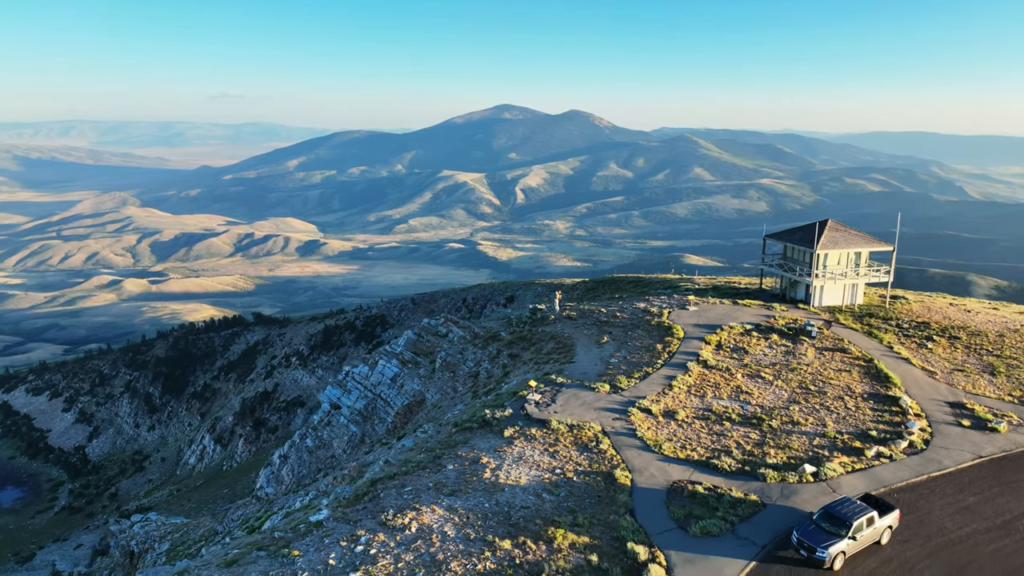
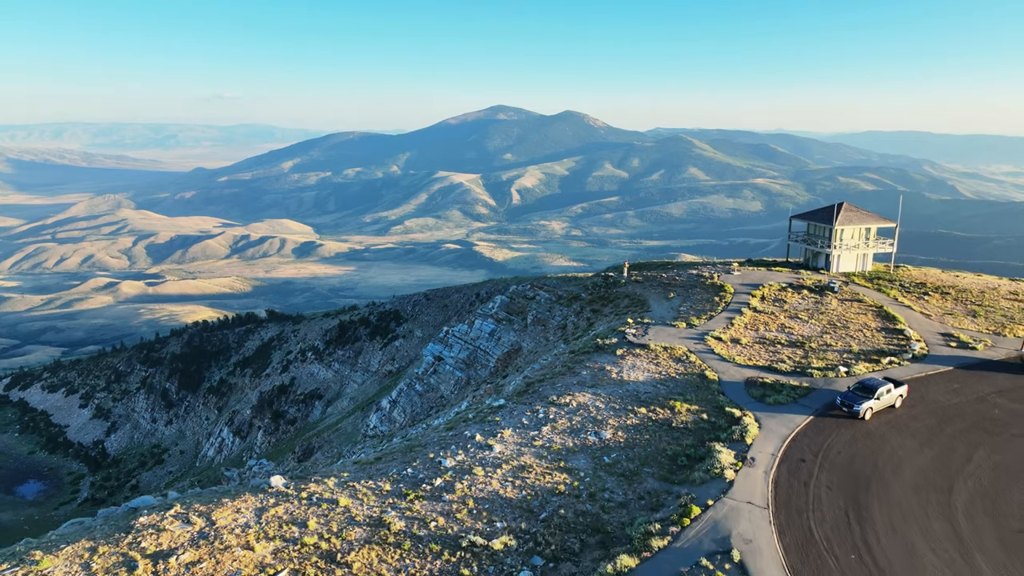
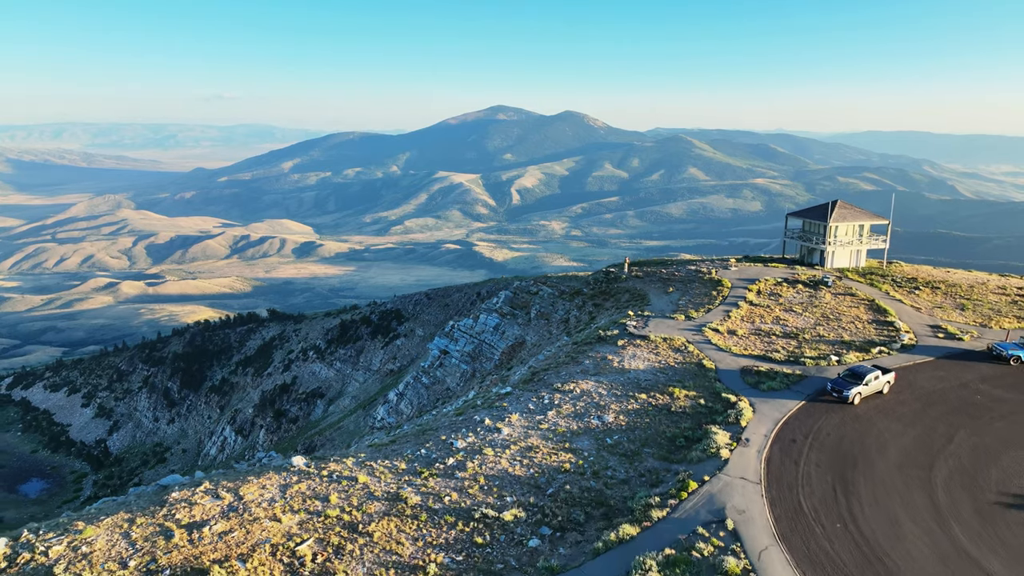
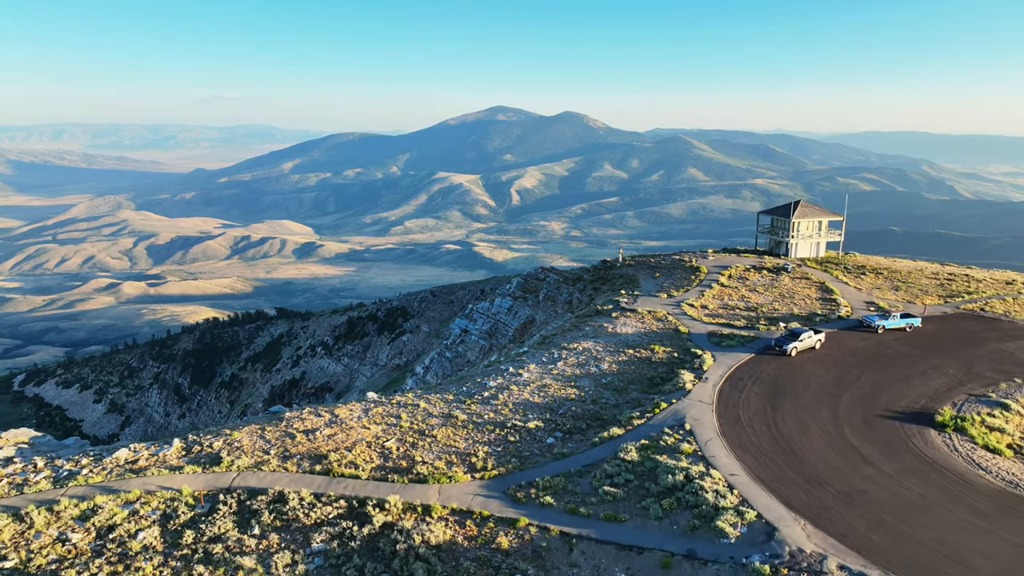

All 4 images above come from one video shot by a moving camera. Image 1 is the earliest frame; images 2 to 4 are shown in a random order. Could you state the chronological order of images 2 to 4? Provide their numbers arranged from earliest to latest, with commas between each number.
2, 3, 4
